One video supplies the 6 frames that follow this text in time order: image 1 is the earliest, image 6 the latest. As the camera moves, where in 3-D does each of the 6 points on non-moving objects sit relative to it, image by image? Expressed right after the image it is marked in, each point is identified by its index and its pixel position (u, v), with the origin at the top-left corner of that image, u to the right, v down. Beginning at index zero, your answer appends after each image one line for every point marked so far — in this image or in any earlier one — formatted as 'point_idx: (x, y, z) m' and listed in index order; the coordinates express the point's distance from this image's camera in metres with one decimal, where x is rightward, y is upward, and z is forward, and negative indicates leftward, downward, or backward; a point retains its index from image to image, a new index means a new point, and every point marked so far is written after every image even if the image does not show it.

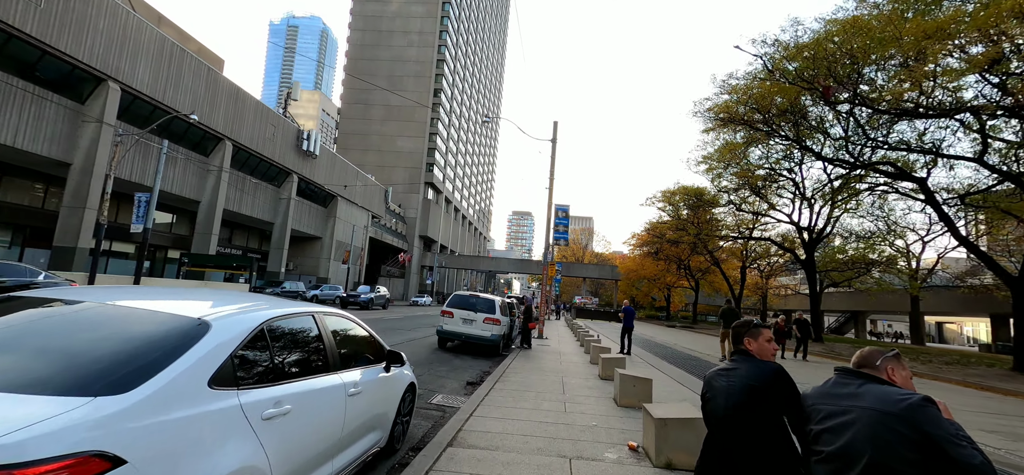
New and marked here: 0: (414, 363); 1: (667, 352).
0: (-2.1, -2.7, +9.2) m
1: (+5.5, -4.1, +15.3) m
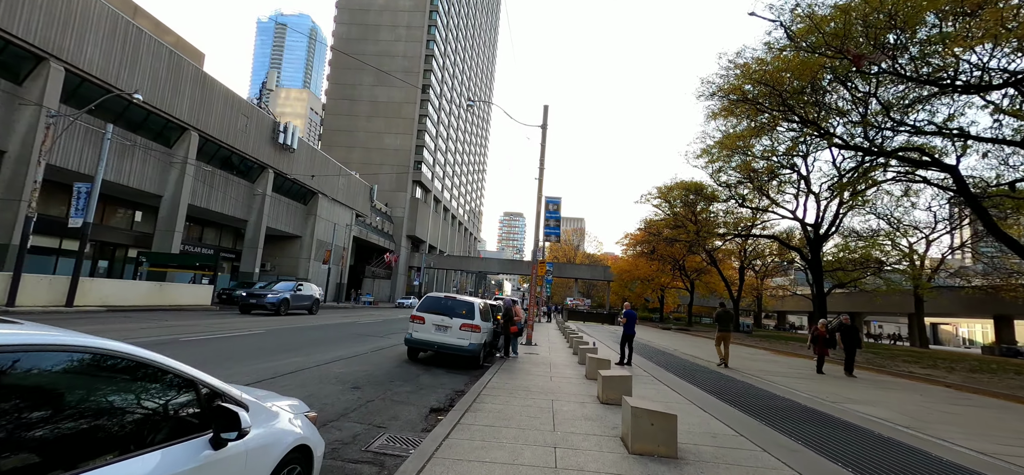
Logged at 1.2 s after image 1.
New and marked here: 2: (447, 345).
0: (-2.5, -2.5, +7.4) m
1: (+5.0, -4.0, +13.7) m
2: (-1.5, -2.4, +9.5) m
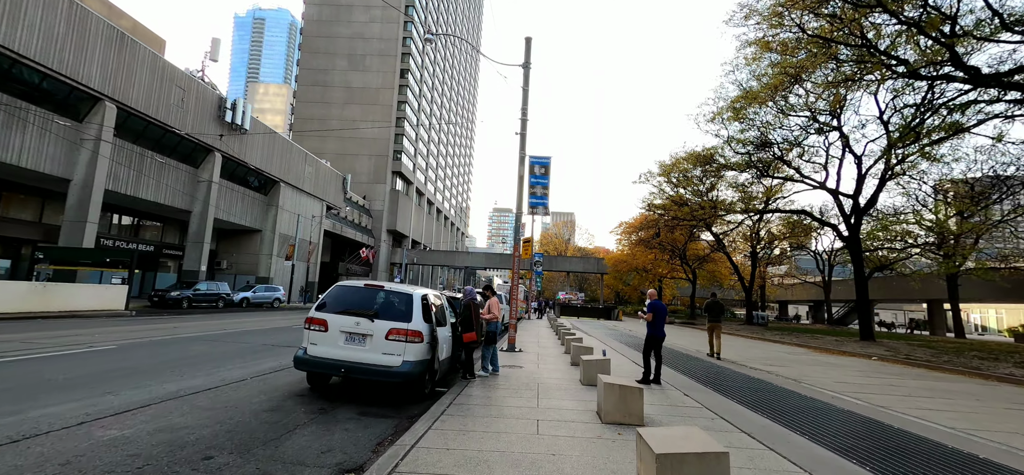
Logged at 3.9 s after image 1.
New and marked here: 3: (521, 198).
0: (-2.9, -1.8, +3.6) m
1: (+4.5, -3.1, +10.1) m
2: (-2.0, -1.7, +5.7) m
3: (+0.2, +1.1, +12.1) m
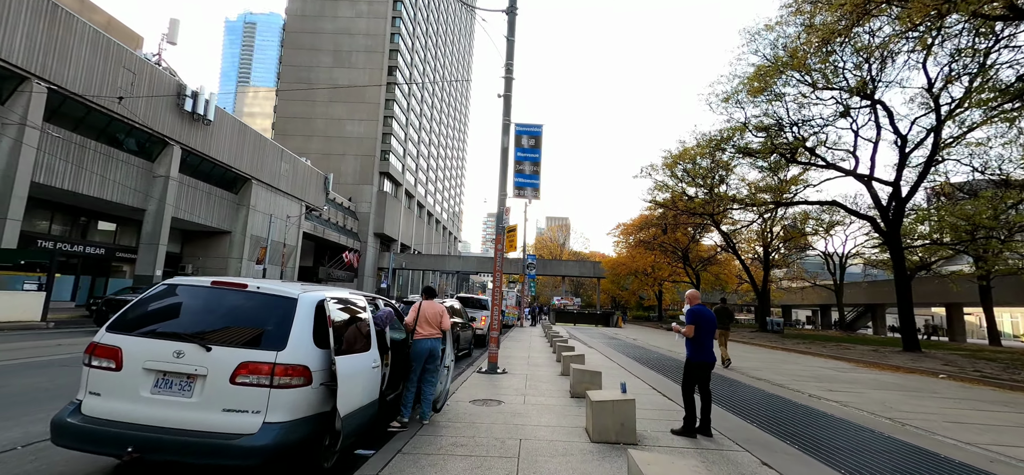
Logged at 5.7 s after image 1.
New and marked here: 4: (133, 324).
0: (-3.2, -1.5, +0.9) m
1: (+4.1, -2.8, +7.5) m
2: (-2.3, -1.4, +3.0) m
3: (-0.2, +1.4, +9.5) m
4: (-3.0, -0.7, +3.4) m
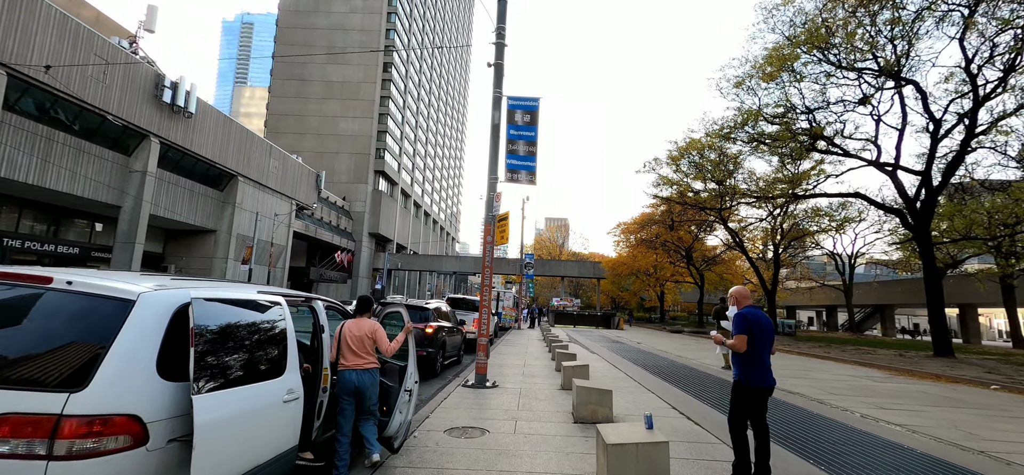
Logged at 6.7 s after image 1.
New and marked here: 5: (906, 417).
0: (-3.4, -1.3, -0.4) m
1: (+4.0, -2.6, +6.1) m
2: (-2.4, -1.2, +1.7) m
3: (-0.4, +1.6, +8.2) m
4: (-3.2, -0.5, +2.0) m
5: (+6.0, -2.7, +6.5) m
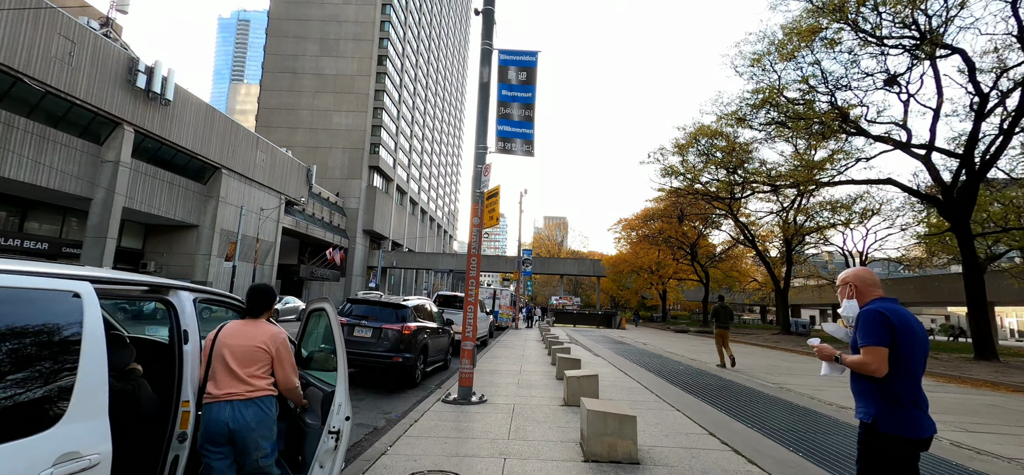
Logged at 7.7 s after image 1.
0: (-3.5, -1.1, -1.9) m
1: (+3.8, -2.4, +4.7) m
2: (-2.5, -0.9, +0.2) m
3: (-0.5, +1.8, +6.7) m
4: (-3.3, -0.2, +0.6) m
5: (+5.9, -2.5, +5.0) m
